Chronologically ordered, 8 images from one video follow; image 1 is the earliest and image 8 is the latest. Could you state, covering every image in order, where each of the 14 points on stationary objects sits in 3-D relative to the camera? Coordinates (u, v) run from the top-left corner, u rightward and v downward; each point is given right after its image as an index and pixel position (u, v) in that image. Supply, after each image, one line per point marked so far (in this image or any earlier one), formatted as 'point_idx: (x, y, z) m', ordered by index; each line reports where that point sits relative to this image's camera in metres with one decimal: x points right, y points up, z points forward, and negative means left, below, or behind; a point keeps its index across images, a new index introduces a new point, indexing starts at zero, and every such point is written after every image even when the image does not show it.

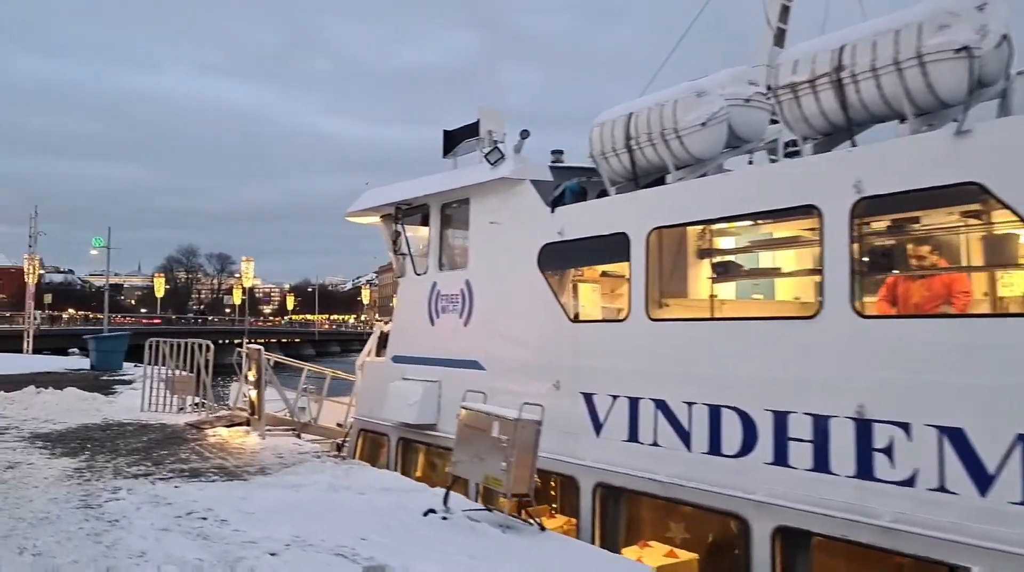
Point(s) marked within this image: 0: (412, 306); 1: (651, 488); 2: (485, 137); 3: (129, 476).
0: (-1.4, -0.3, +10.0) m
1: (+1.3, -1.8, +6.5) m
2: (-0.3, +1.8, +8.9) m
3: (-4.0, -2.0, +7.5) m
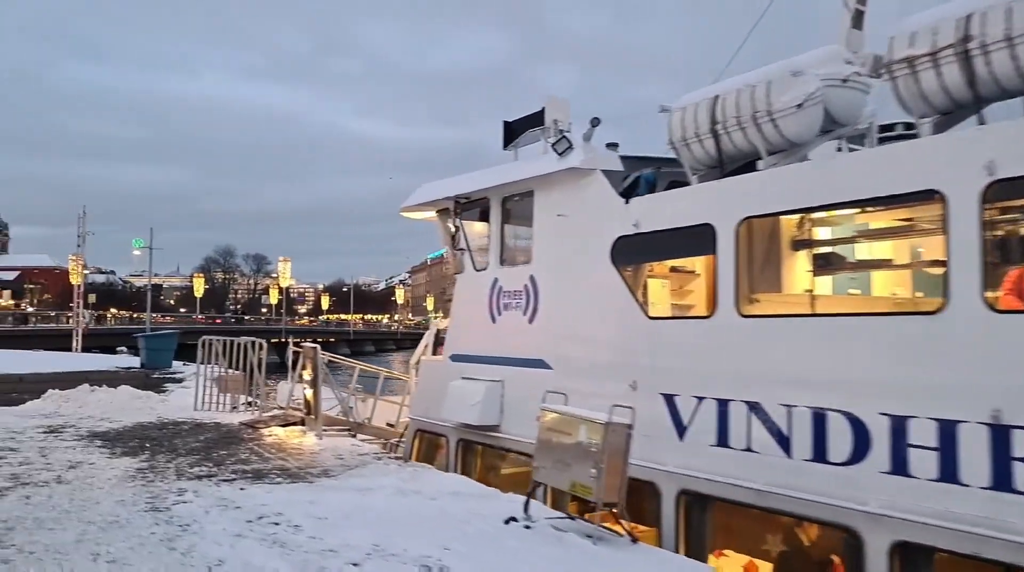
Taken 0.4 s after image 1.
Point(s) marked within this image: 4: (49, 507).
0: (-0.5, -0.2, +9.7) m
1: (+2.0, -1.8, +6.0) m
2: (+0.5, +1.9, +8.5) m
3: (-3.2, -1.9, +7.3) m
4: (-3.8, -1.8, +5.9) m
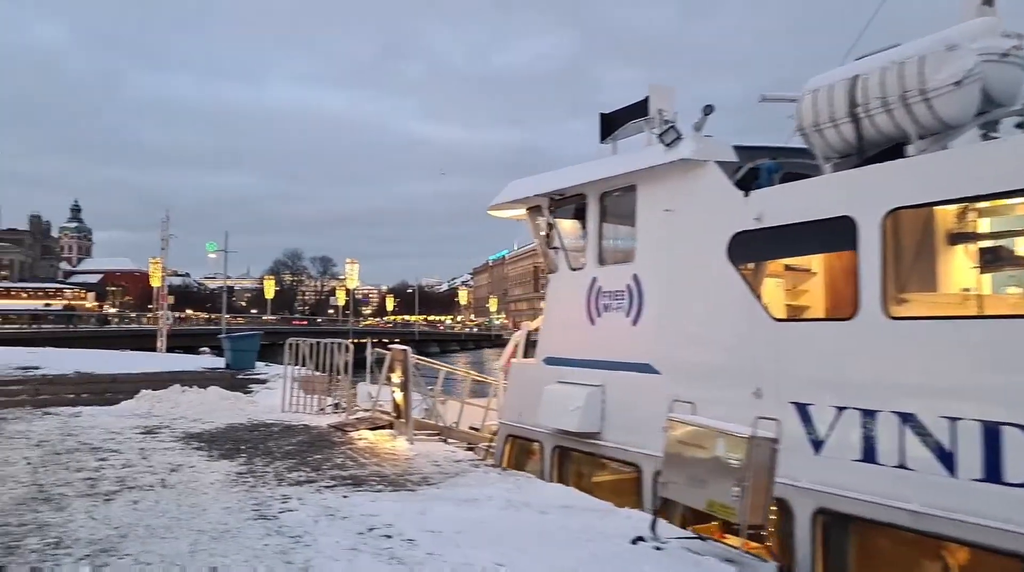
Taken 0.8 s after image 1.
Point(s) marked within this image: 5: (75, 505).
0: (+0.7, -0.2, +9.3) m
1: (+2.9, -1.7, +5.4) m
2: (+1.6, +1.9, +8.0) m
3: (-2.1, -1.9, +7.1) m
4: (-2.8, -1.8, +5.8) m
5: (-3.6, -1.8, +6.0) m
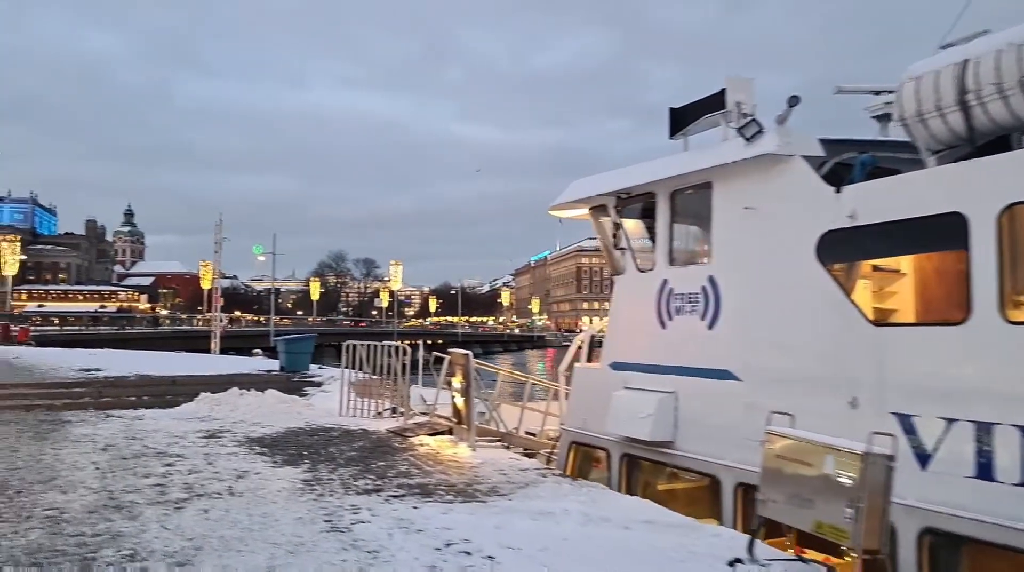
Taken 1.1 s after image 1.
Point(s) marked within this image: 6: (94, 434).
0: (+1.5, -0.3, +8.9) m
1: (+3.5, -1.8, +5.0) m
2: (+2.3, +1.9, +7.7) m
3: (-1.4, -2.0, +6.9) m
4: (-2.2, -1.8, +5.6) m
5: (-3.0, -1.8, +5.9) m
6: (-5.6, -2.0, +9.7) m
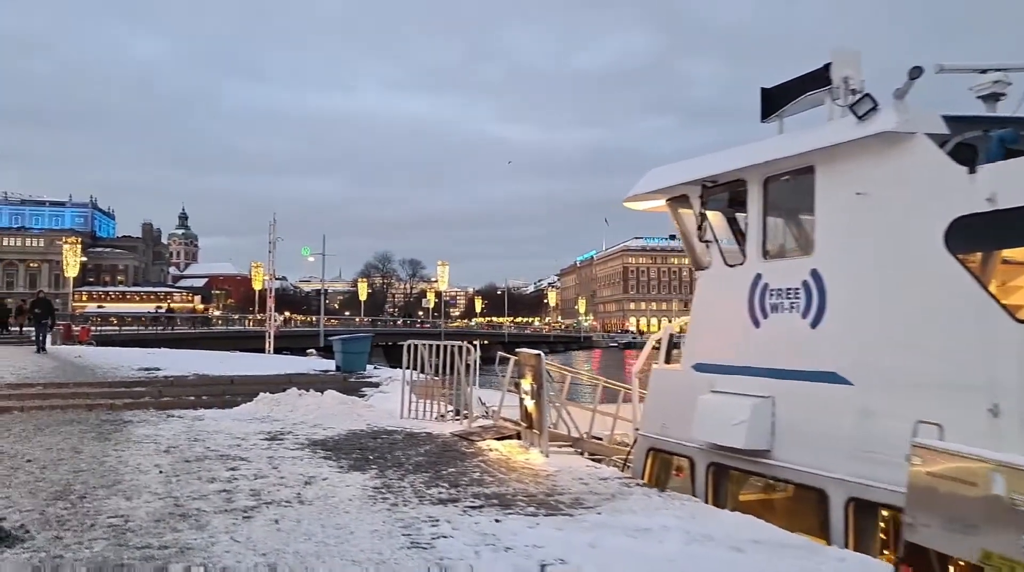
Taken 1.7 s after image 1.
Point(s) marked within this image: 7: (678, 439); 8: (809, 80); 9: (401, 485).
0: (+2.4, -0.2, +8.3) m
1: (+4.1, -1.7, +4.2) m
2: (+3.1, +1.9, +7.0) m
3: (-0.7, -1.9, +6.4) m
4: (-1.5, -1.8, +5.2) m
5: (-2.3, -1.8, +5.5) m
6: (-4.7, -2.0, +9.5) m
7: (+2.0, -1.8, +8.7) m
8: (+3.1, +2.1, +7.5) m
9: (-1.1, -1.9, +7.0) m
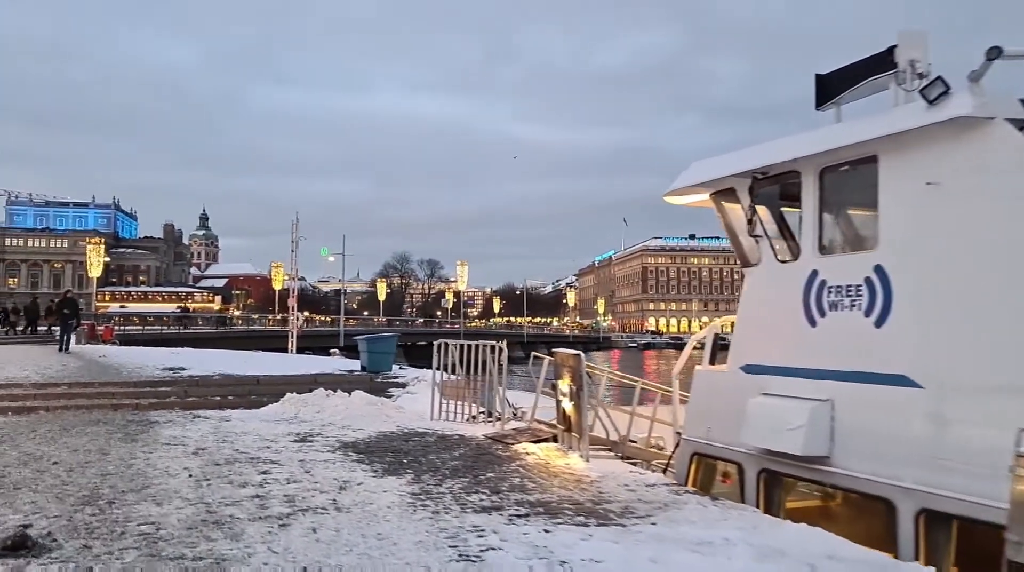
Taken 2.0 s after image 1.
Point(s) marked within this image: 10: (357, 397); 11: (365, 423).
0: (+2.8, -0.2, +7.9) m
1: (+4.5, -1.7, +3.7) m
2: (+3.5, +2.0, +6.5) m
3: (-0.3, -1.9, +6.1) m
4: (-1.1, -1.8, +4.9) m
5: (-1.9, -1.8, +5.2) m
6: (-4.2, -1.9, +9.2) m
7: (+2.5, -1.8, +8.3) m
8: (+3.5, +2.2, +7.1) m
9: (-0.7, -1.9, +6.7) m
10: (-2.6, -1.8, +12.1) m
11: (-2.2, -2.0, +10.7) m
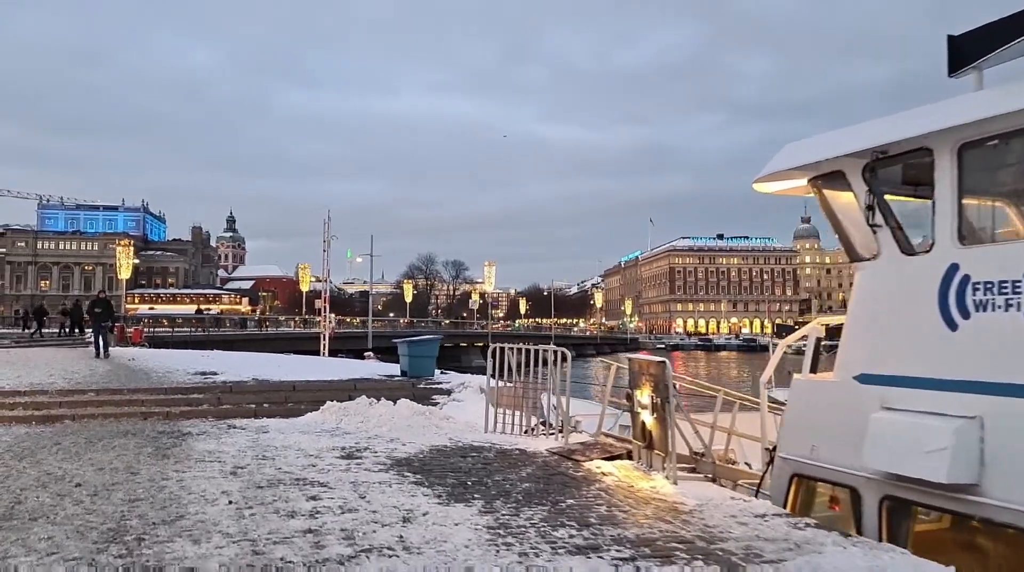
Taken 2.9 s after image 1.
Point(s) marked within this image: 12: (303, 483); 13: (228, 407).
0: (+3.6, -0.1, +6.8) m
1: (+5.1, -1.6, +2.6) m
2: (+4.3, +2.0, +5.4) m
3: (+0.4, -1.9, +5.1) m
4: (-0.5, -1.7, +3.9) m
5: (-1.2, -1.7, +4.2) m
6: (-3.4, -1.9, +8.4) m
7: (+3.2, -1.8, +7.2) m
8: (+4.2, +2.2, +5.9) m
9: (+0.1, -1.9, +5.7) m
10: (-1.7, -1.8, +11.1) m
11: (-1.3, -2.0, +9.8) m
12: (-2.0, -1.8, +6.8) m
13: (-4.7, -2.0, +11.8) m
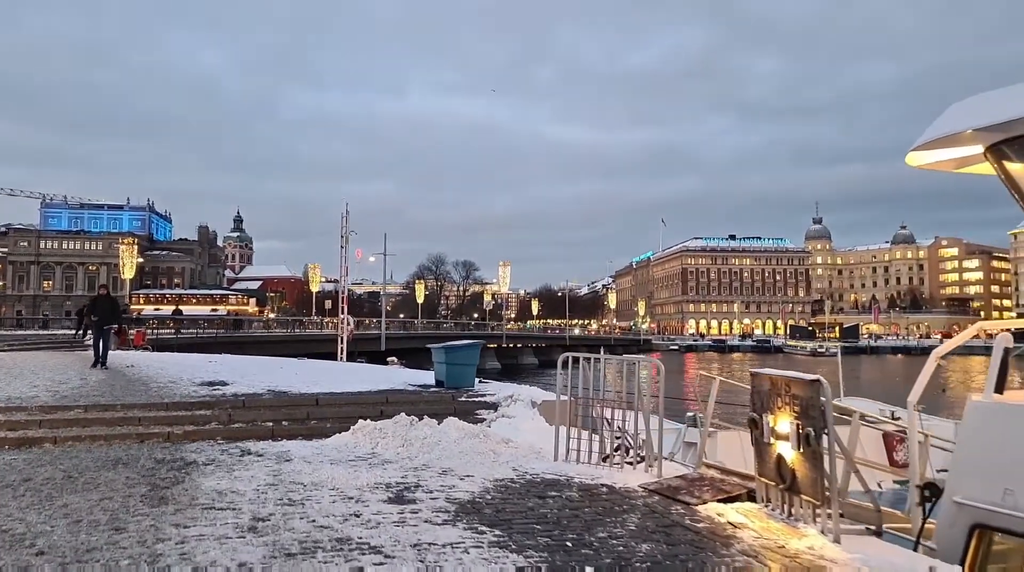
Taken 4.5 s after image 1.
0: (+4.4, -0.1, +4.9) m
1: (+5.9, -1.6, +0.7) m
2: (+5.1, +2.0, +3.6) m
3: (+1.2, -1.8, +3.3) m
4: (+0.3, -1.7, +2.1) m
5: (-0.4, -1.7, +2.4) m
6: (-2.6, -1.9, +6.6) m
7: (+4.1, -1.7, +5.4) m
8: (+5.0, +2.2, +4.1) m
9: (+0.9, -1.8, +3.9) m
10: (-0.8, -1.8, +9.3) m
11: (-0.5, -2.0, +8.0) m
12: (-1.1, -1.8, +5.0) m
13: (-3.8, -1.9, +10.1) m
